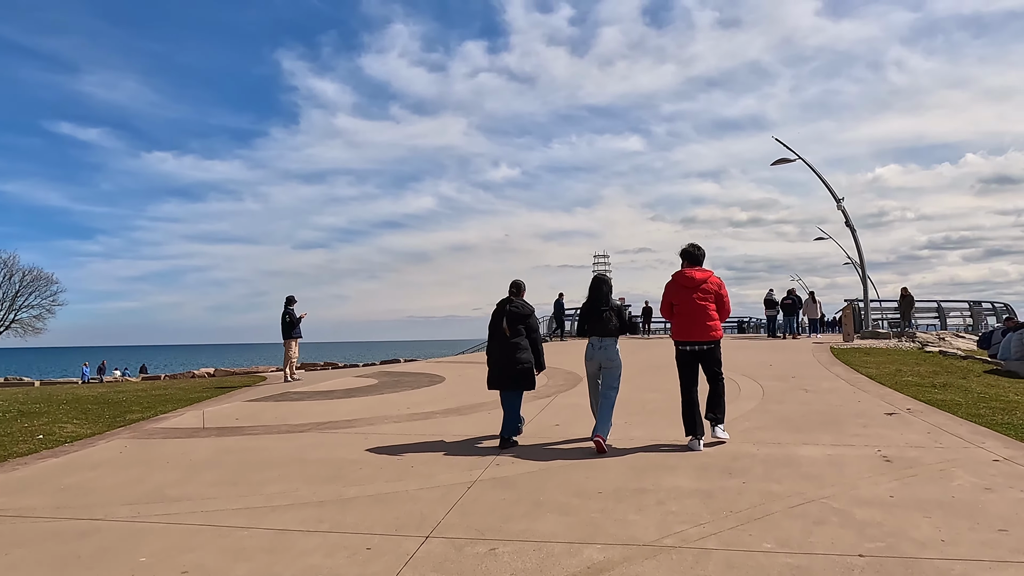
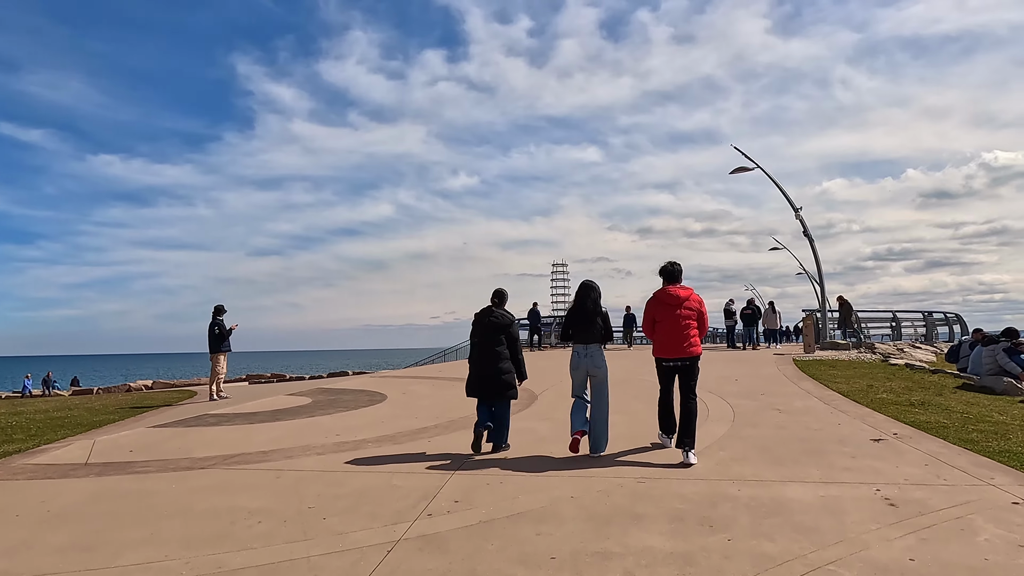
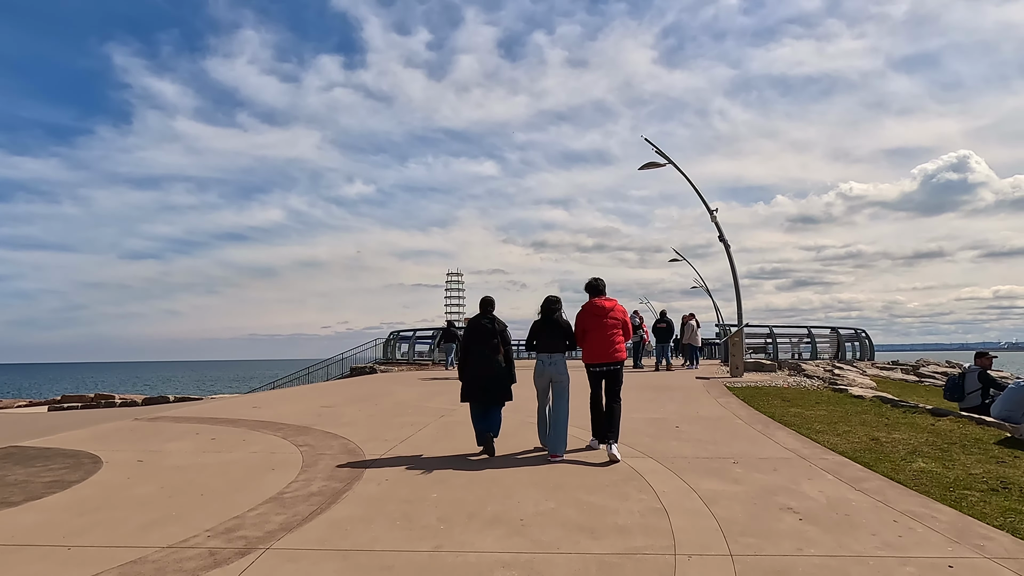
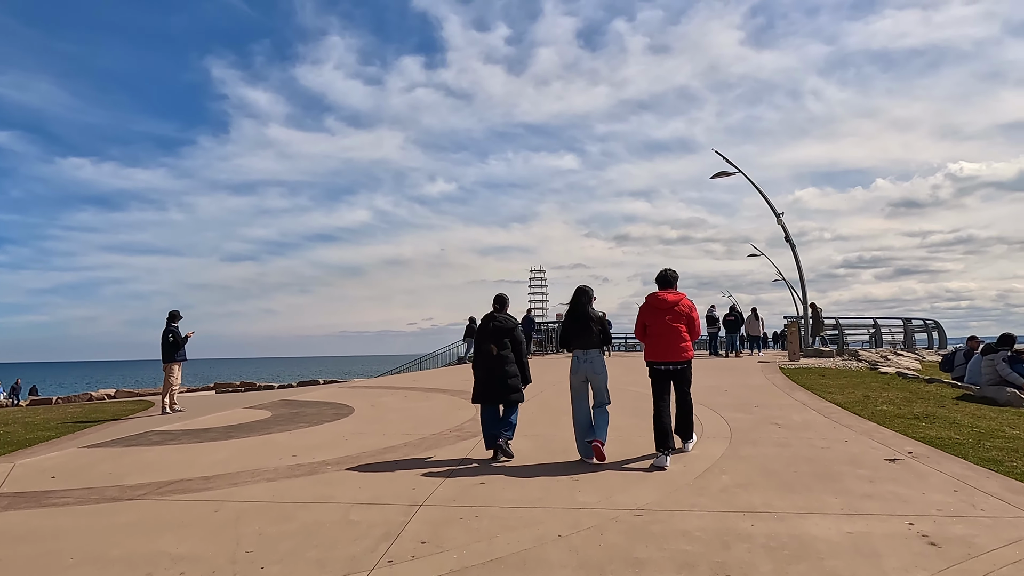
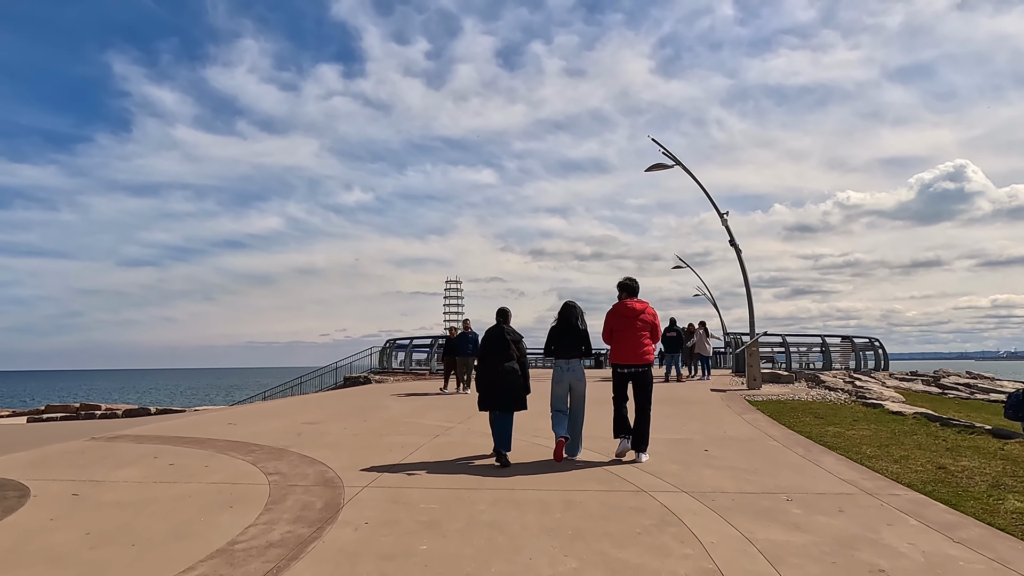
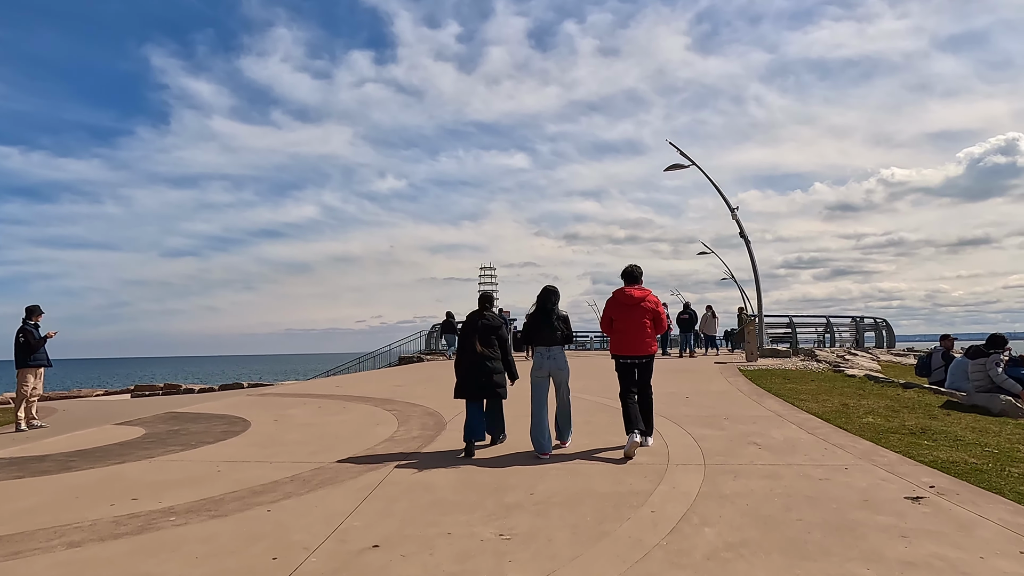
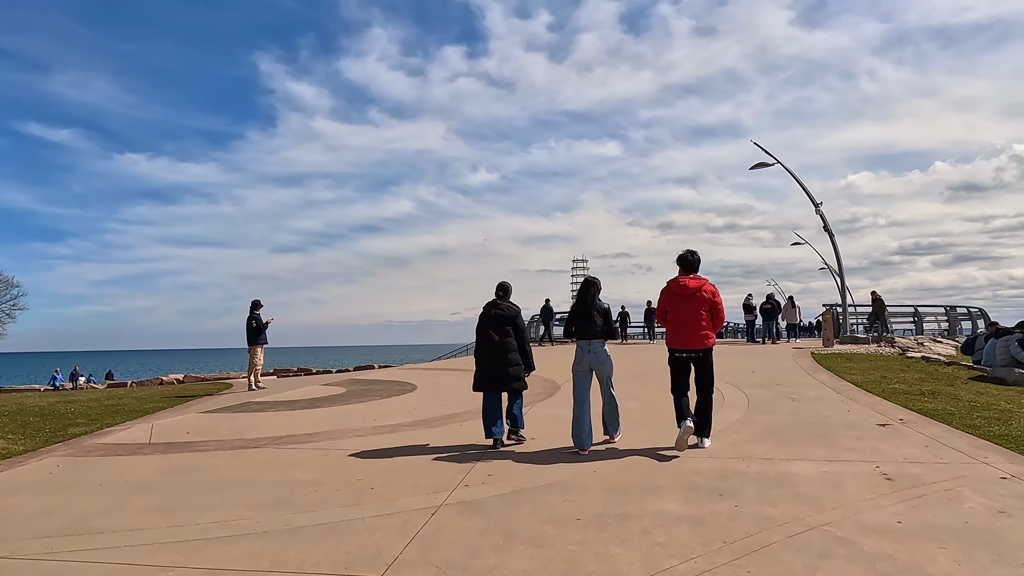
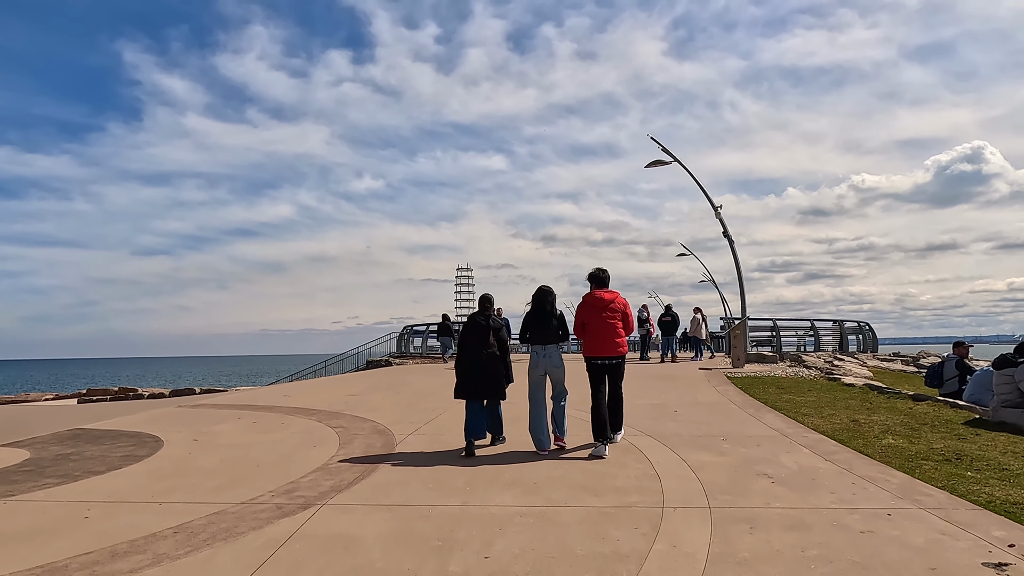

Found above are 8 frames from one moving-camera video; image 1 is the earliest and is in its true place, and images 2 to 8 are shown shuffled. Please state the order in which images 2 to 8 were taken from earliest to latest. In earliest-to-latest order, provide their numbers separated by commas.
7, 2, 4, 6, 8, 3, 5
